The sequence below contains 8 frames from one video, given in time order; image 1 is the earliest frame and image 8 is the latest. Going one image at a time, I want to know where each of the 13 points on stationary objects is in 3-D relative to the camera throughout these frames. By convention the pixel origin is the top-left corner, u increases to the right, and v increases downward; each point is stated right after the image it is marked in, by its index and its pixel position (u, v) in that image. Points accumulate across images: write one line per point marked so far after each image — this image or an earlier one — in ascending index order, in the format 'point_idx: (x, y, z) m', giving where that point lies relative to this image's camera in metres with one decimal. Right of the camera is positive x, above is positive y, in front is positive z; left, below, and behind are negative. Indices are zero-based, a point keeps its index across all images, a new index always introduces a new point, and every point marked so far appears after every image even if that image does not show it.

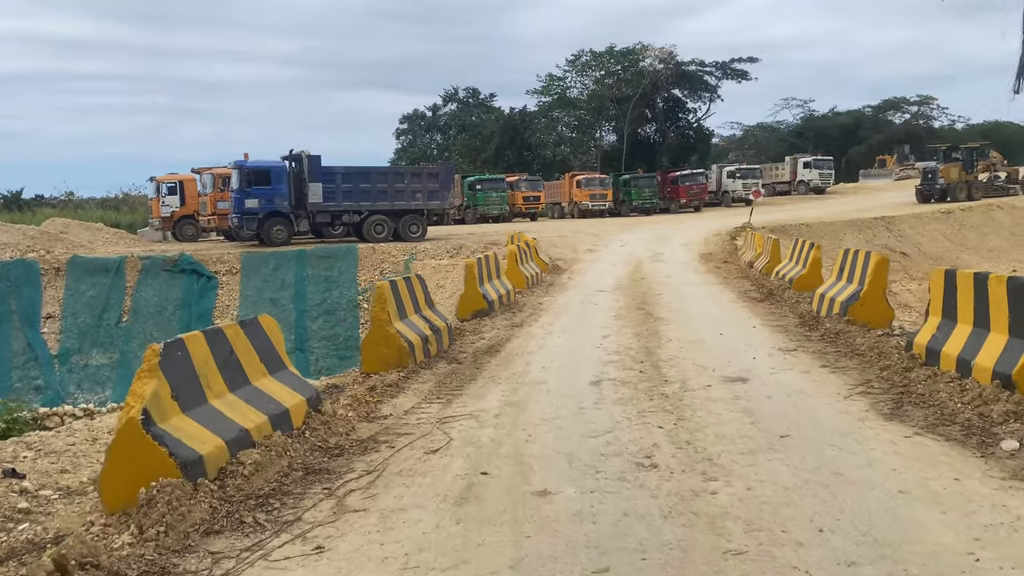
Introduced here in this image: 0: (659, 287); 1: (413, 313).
0: (+2.7, 0.0, +15.5) m
1: (-1.1, -0.3, +8.9) m
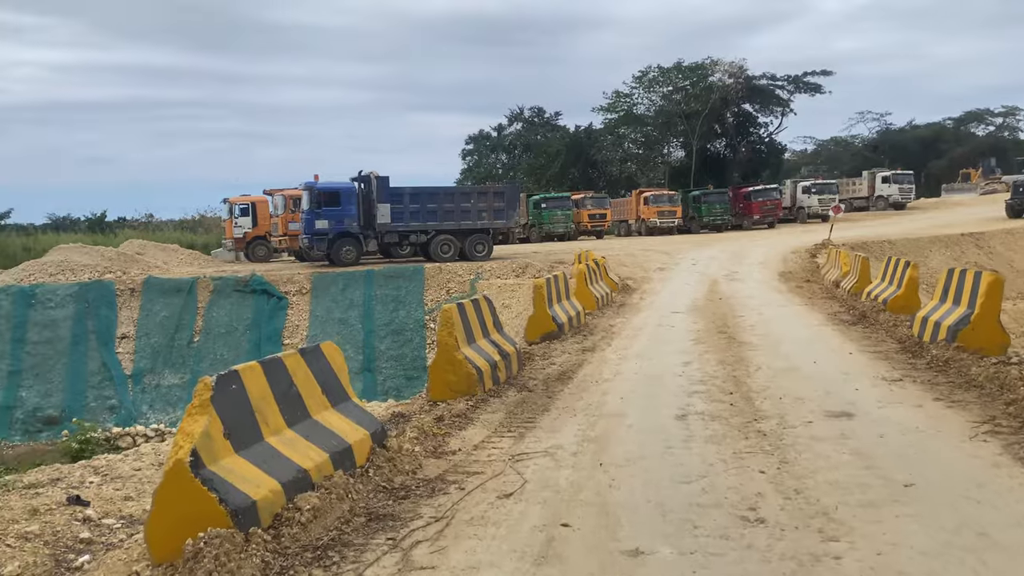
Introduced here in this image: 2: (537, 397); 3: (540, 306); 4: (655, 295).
0: (+4.0, -0.4, +14.7) m
1: (-0.3, -0.5, +8.4) m
2: (+0.2, -1.0, +7.8) m
3: (+0.4, -0.2, +11.2) m
4: (+3.0, -0.2, +17.4) m
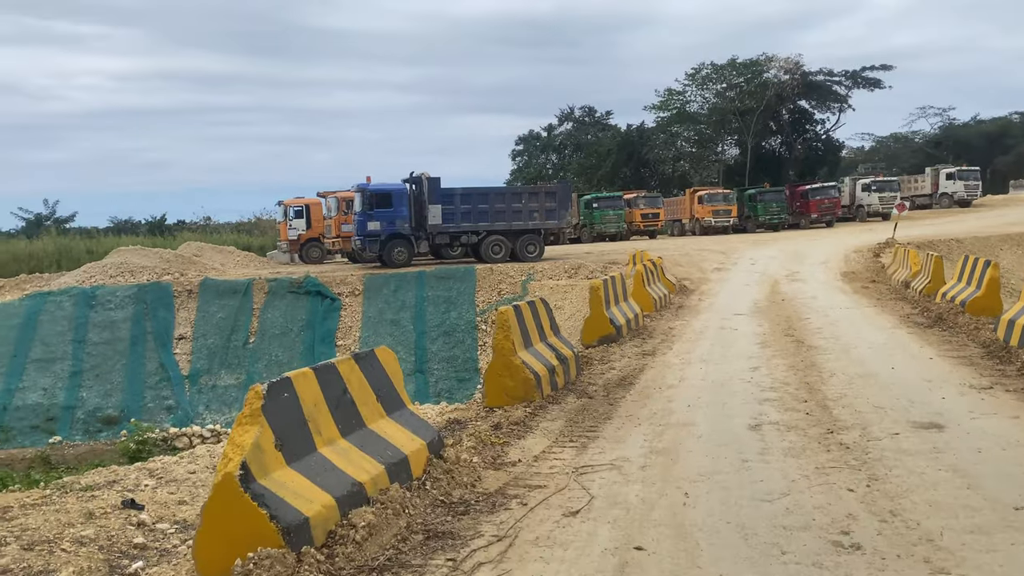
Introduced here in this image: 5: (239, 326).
0: (+4.9, -0.4, +14.2) m
1: (+0.3, -0.5, +8.1) m
2: (+0.8, -1.0, +7.4) m
3: (+1.1, -0.2, +10.9) m
4: (+4.1, -0.2, +16.8) m
5: (-6.1, -0.8, +18.9) m
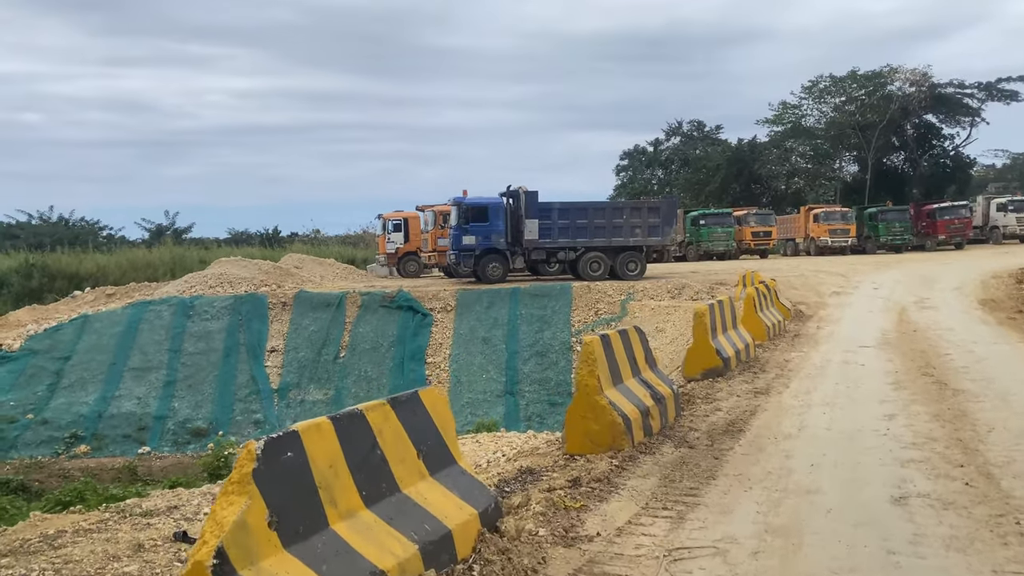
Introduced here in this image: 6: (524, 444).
0: (+6.3, -0.8, +12.4) m
1: (+1.0, -0.7, +7.0) m
2: (+1.4, -1.3, +6.2) m
3: (+2.2, -0.5, +9.7) m
4: (+5.8, -0.7, +15.2) m
5: (-4.0, -1.2, +18.5) m
6: (+0.1, -1.6, +9.0) m
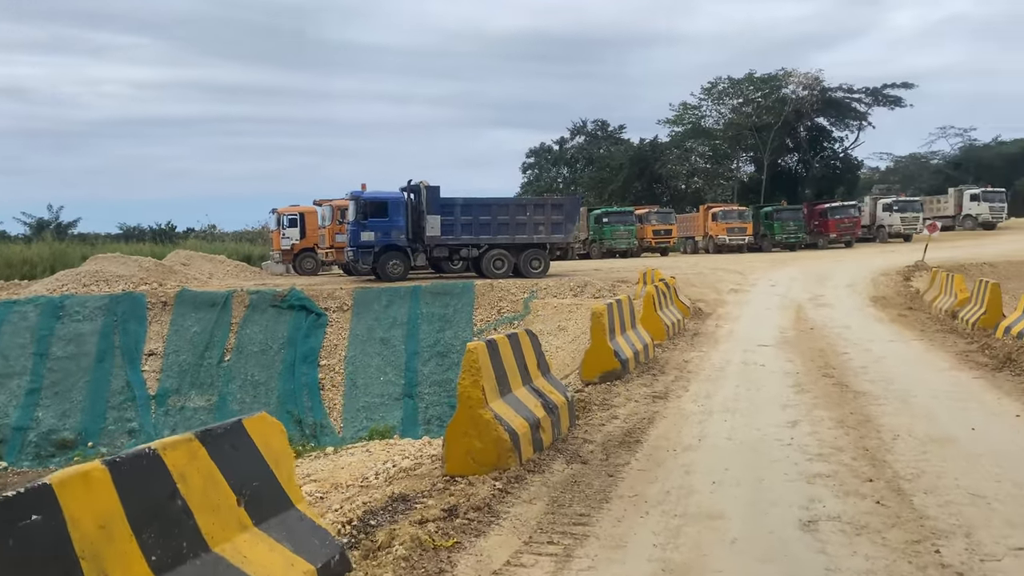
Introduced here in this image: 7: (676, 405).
0: (+4.8, -0.8, +12.3) m
1: (+0.1, -0.7, +6.3) m
2: (+0.6, -1.3, +5.6) m
3: (+1.0, -0.5, +9.1) m
4: (+4.0, -0.6, +15.0) m
5: (-6.2, -1.1, +17.2) m
6: (-1.0, -1.6, +8.2) m
7: (+1.5, -1.1, +7.8) m
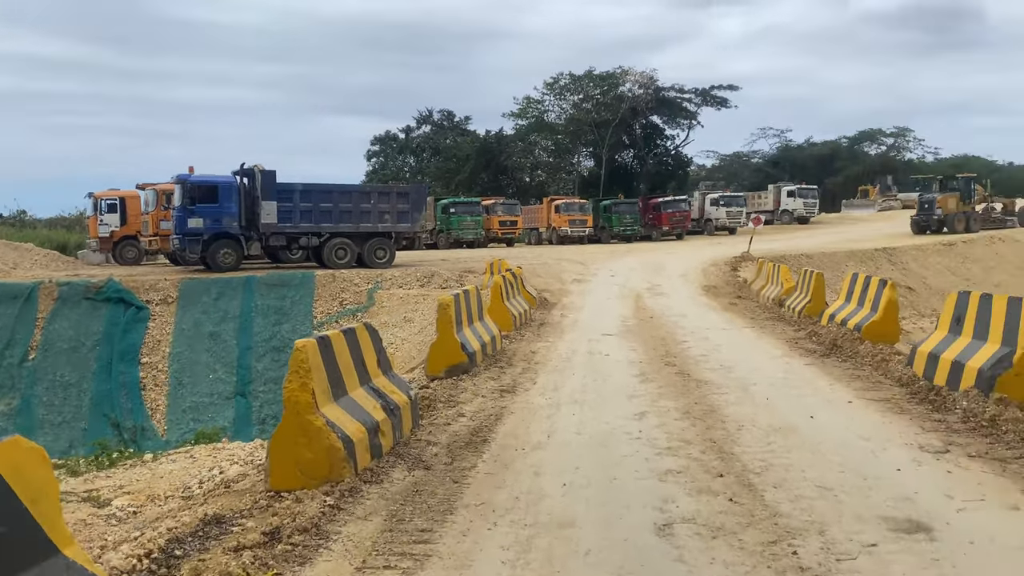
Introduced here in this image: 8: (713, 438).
0: (+2.5, -0.6, +12.5) m
1: (-1.1, -0.7, +5.8) m
2: (-0.5, -1.2, +5.2) m
3: (-0.7, -0.4, +8.6) m
4: (+1.2, -0.4, +15.0) m
5: (-9.2, -1.0, +15.3) m
6: (-2.5, -1.5, +7.4) m
7: (+0.1, -1.0, +7.5) m
8: (+1.5, -1.1, +6.0) m
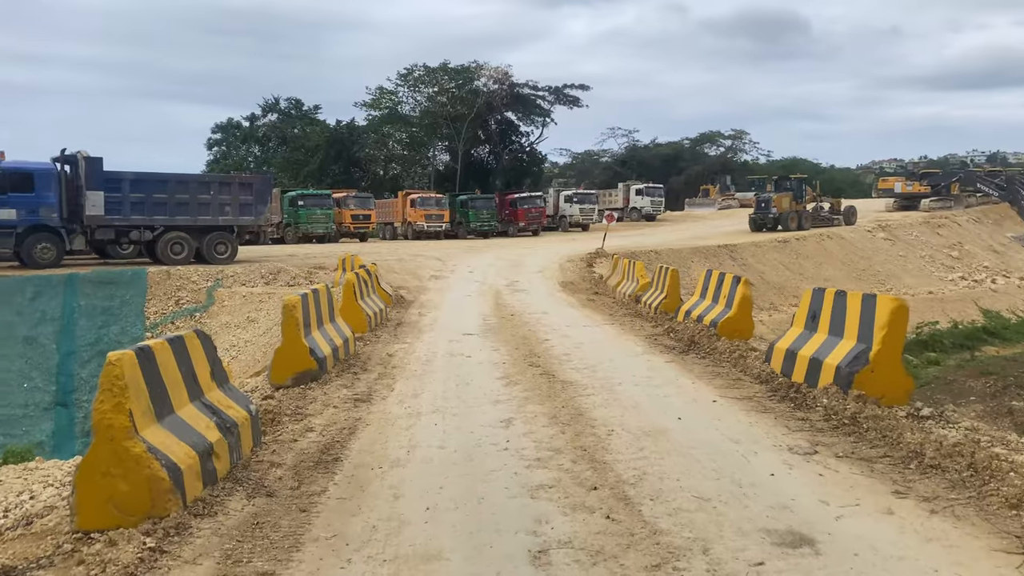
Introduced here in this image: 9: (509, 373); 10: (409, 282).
0: (+0.4, -0.6, +12.3) m
1: (-2.0, -0.7, +5.0) m
2: (-1.3, -1.2, +4.5) m
3: (-2.1, -0.4, +7.9) m
4: (-1.3, -0.4, +14.5) m
5: (-11.6, -1.0, +13.0) m
6: (-3.6, -1.5, +6.4) m
7: (-1.1, -1.0, +6.9) m
8: (+0.5, -1.1, +5.7) m
9: (0.0, -0.9, +8.5) m
10: (-2.4, +0.1, +19.5) m
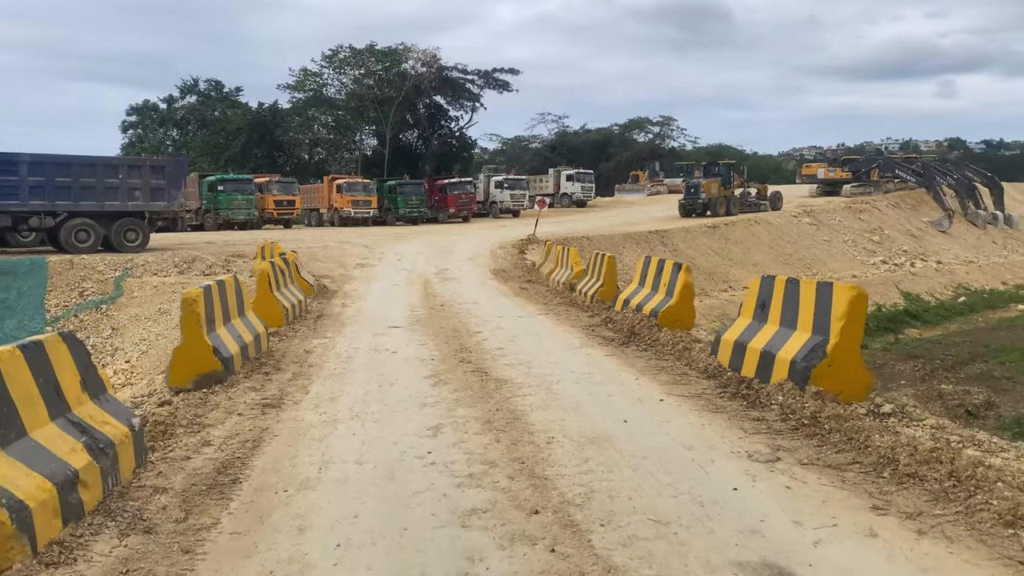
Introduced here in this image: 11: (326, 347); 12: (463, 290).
0: (-0.6, -0.4, +11.6) m
1: (-2.3, -0.7, +4.2) m
2: (-1.6, -1.2, +3.8) m
3: (-2.7, -0.4, +7.0) m
4: (-2.5, -0.2, +13.7) m
5: (-12.6, -0.9, +11.3) m
6: (-4.1, -1.5, +5.4) m
7: (-1.6, -0.9, +6.2) m
8: (+0.1, -1.0, +5.1) m
9: (-0.7, -0.8, +7.8) m
10: (-4.0, +0.4, +18.5) m
11: (-2.1, -0.7, +9.3) m
12: (-0.9, 0.0, +15.5) m
